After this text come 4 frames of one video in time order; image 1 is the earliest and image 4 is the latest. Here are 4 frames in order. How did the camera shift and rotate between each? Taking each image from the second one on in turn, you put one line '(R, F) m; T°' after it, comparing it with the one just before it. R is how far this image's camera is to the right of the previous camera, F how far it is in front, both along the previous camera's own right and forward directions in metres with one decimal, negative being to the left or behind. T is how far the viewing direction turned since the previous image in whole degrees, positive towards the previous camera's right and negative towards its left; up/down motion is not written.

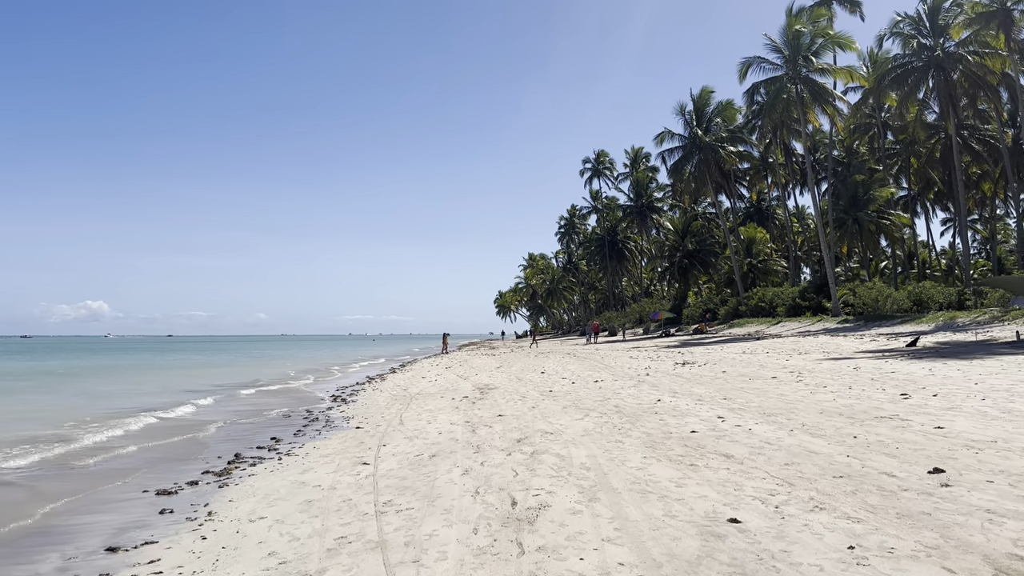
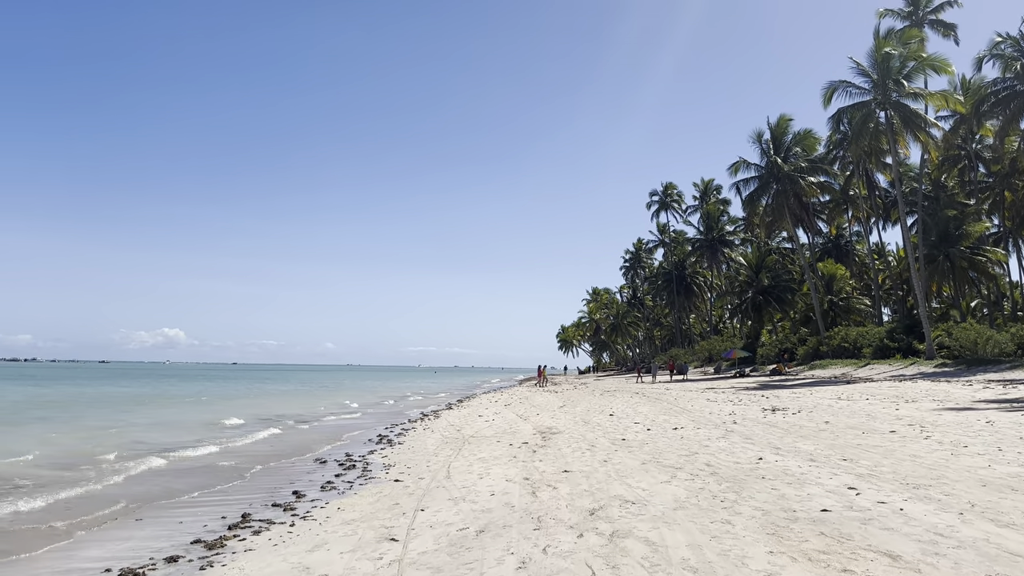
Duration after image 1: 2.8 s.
(-0.1, +1.9) m; -4°
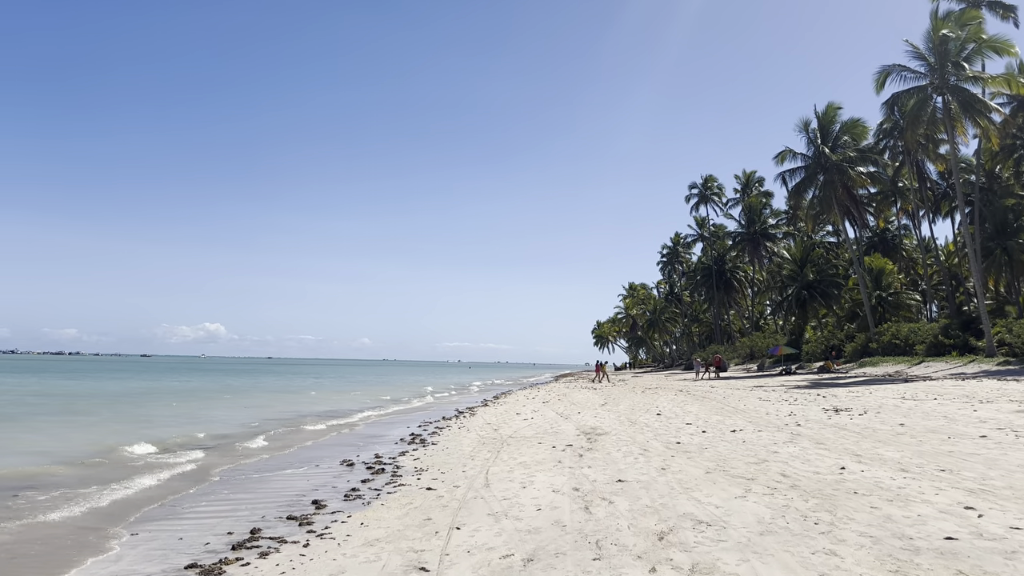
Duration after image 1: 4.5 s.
(-0.1, +1.1) m; -2°
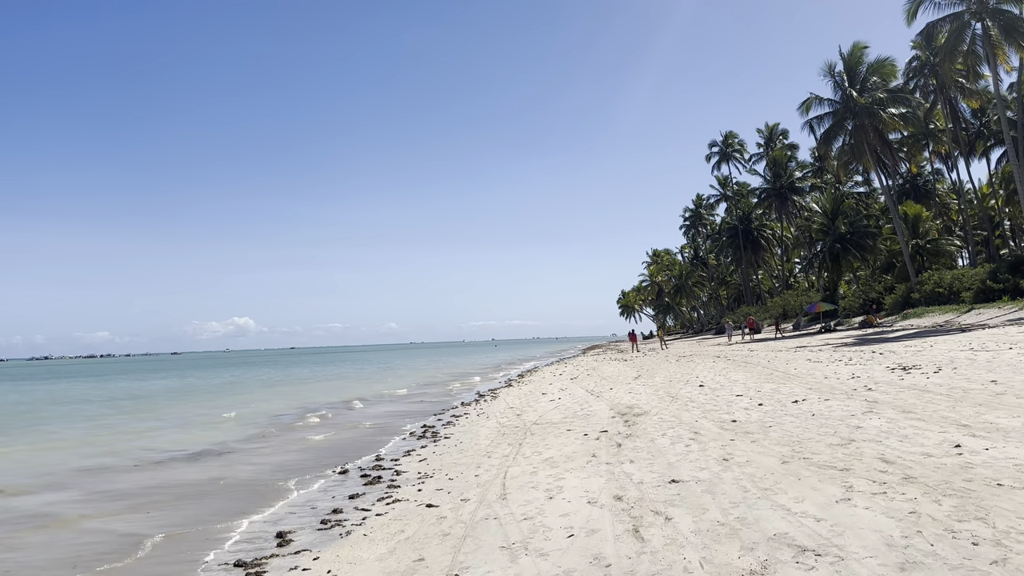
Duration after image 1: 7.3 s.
(+0.1, +1.9) m; -2°
